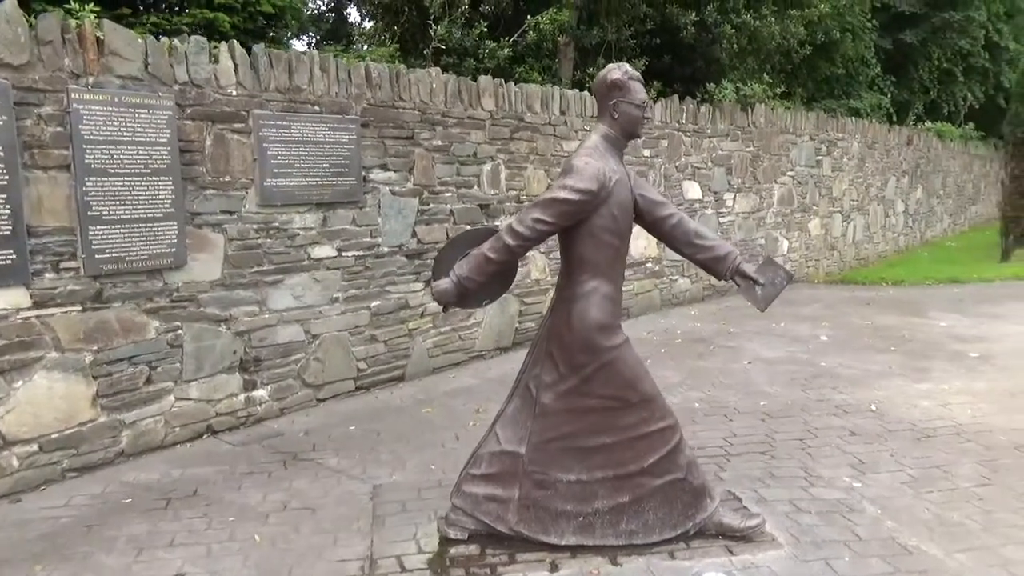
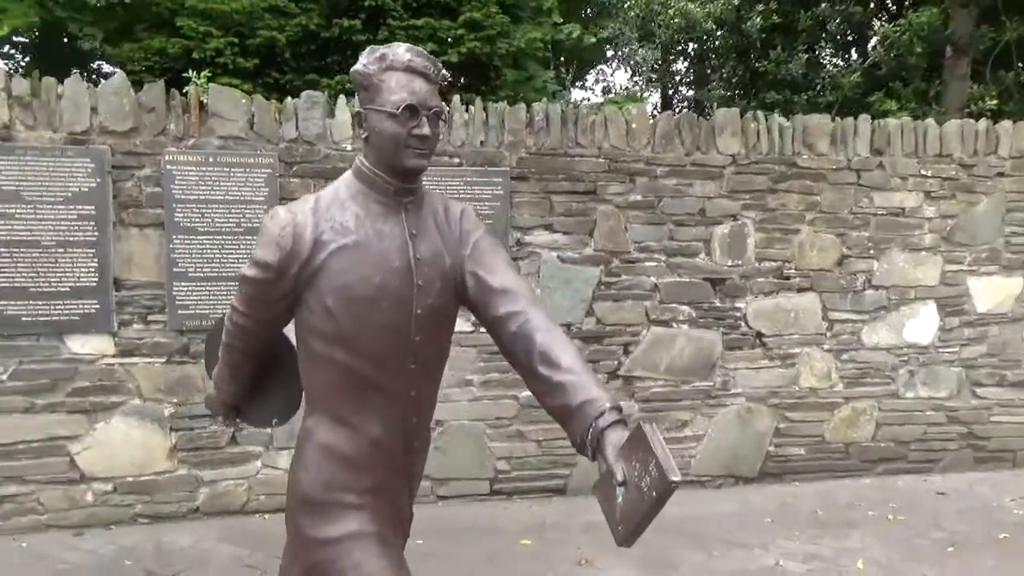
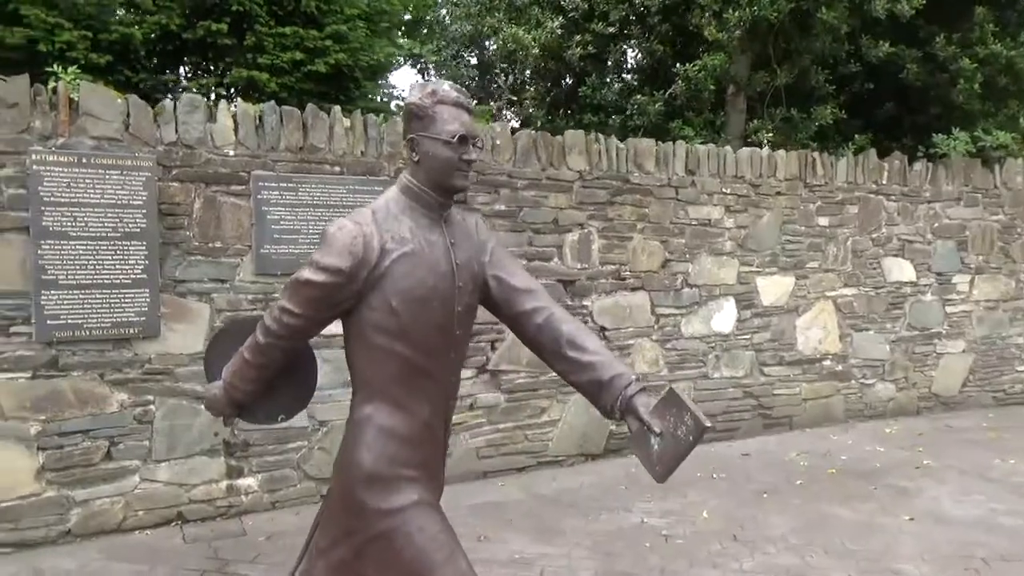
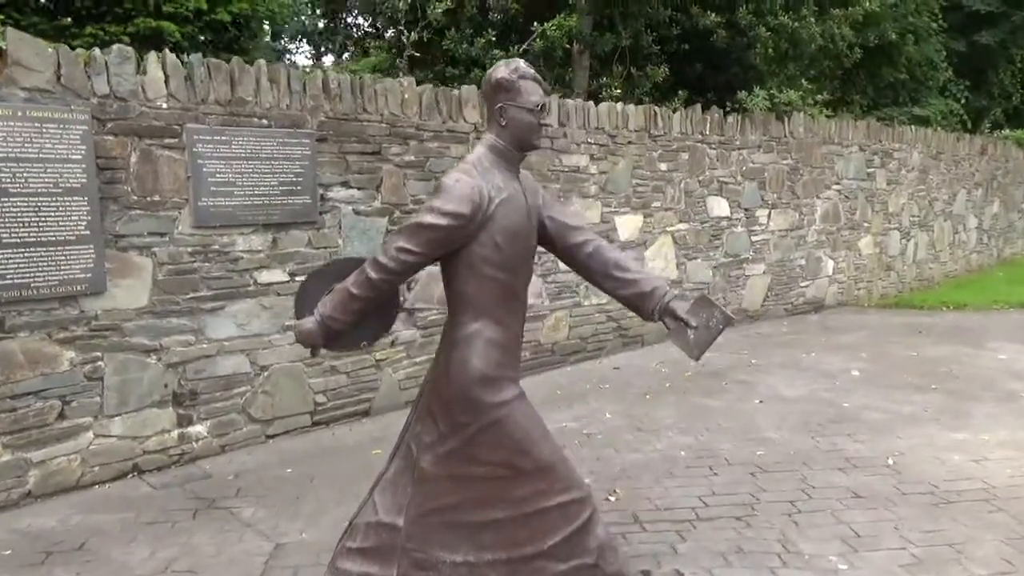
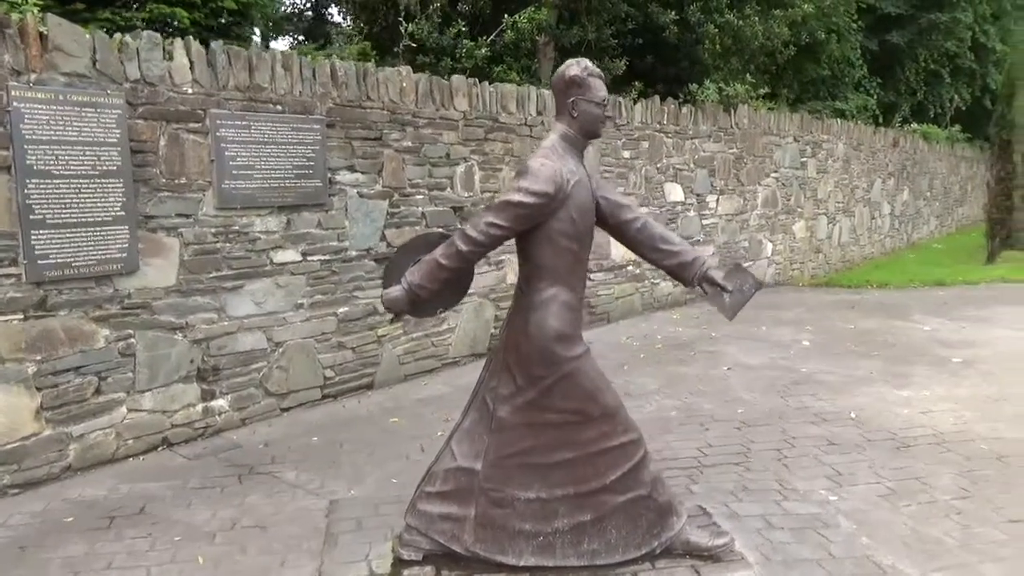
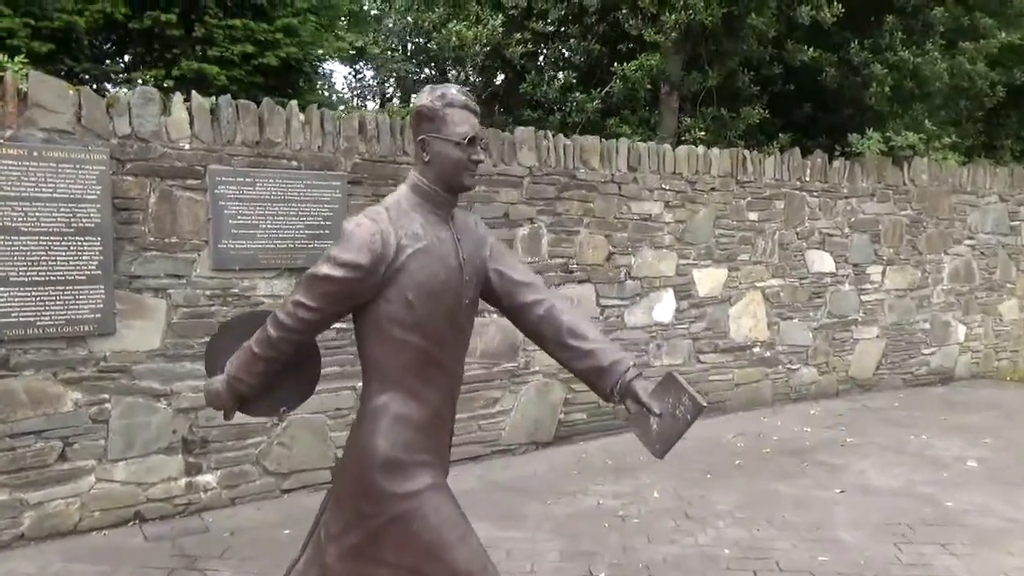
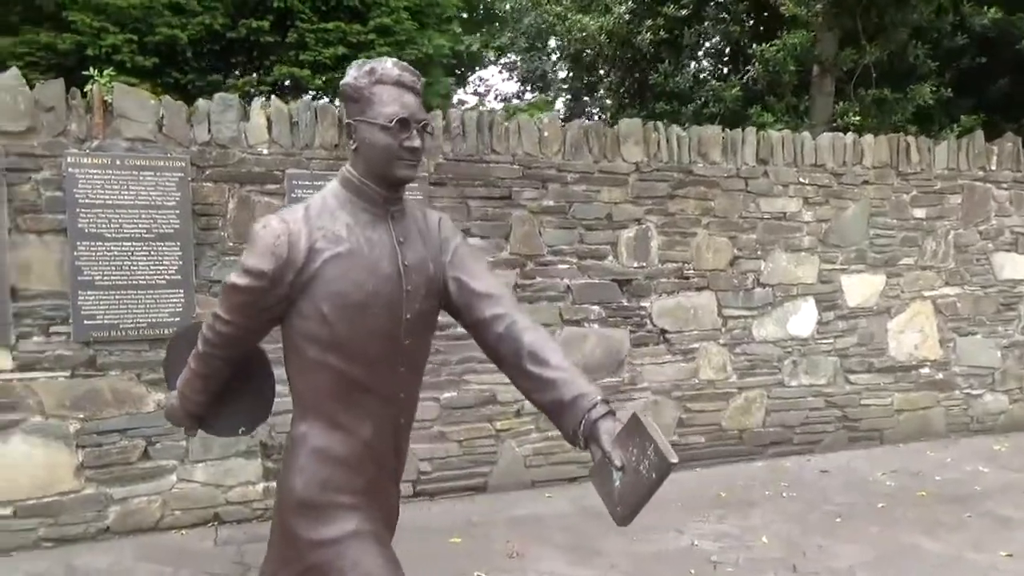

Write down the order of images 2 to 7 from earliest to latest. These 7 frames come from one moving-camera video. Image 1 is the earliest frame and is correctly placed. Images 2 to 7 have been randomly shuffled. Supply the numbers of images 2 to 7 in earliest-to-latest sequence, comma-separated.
5, 4, 6, 3, 7, 2
